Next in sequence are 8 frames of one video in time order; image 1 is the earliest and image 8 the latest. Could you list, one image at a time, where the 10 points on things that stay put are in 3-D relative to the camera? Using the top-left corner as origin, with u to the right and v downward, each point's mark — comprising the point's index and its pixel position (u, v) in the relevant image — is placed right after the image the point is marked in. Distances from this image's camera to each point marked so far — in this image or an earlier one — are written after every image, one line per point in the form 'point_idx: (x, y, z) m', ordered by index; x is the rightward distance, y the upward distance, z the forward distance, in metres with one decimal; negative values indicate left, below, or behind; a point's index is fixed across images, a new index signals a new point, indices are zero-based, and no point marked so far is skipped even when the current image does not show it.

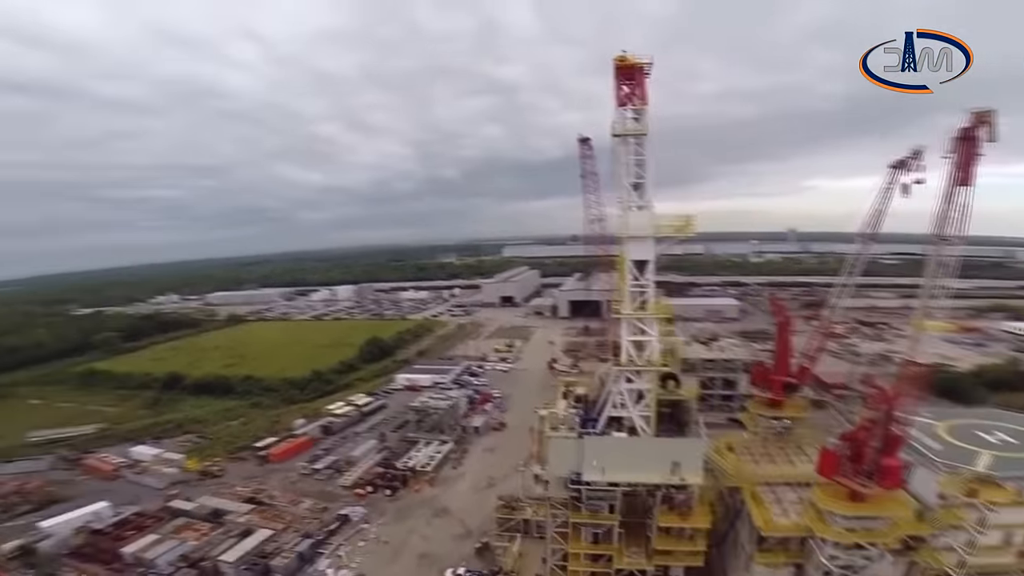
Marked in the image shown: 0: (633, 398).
0: (+3.4, -3.0, +15.6) m
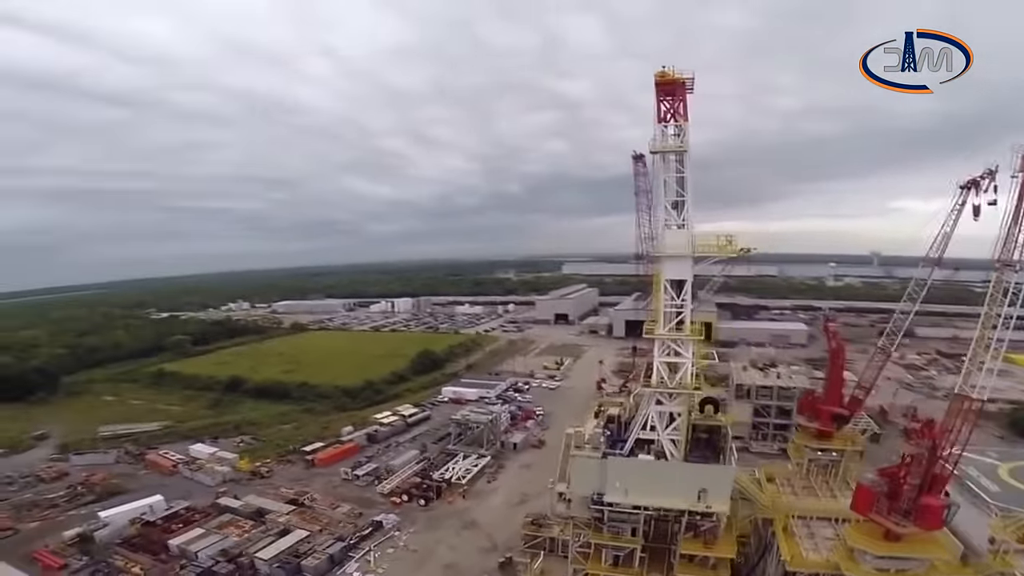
0: (+4.1, -3.6, +15.1) m
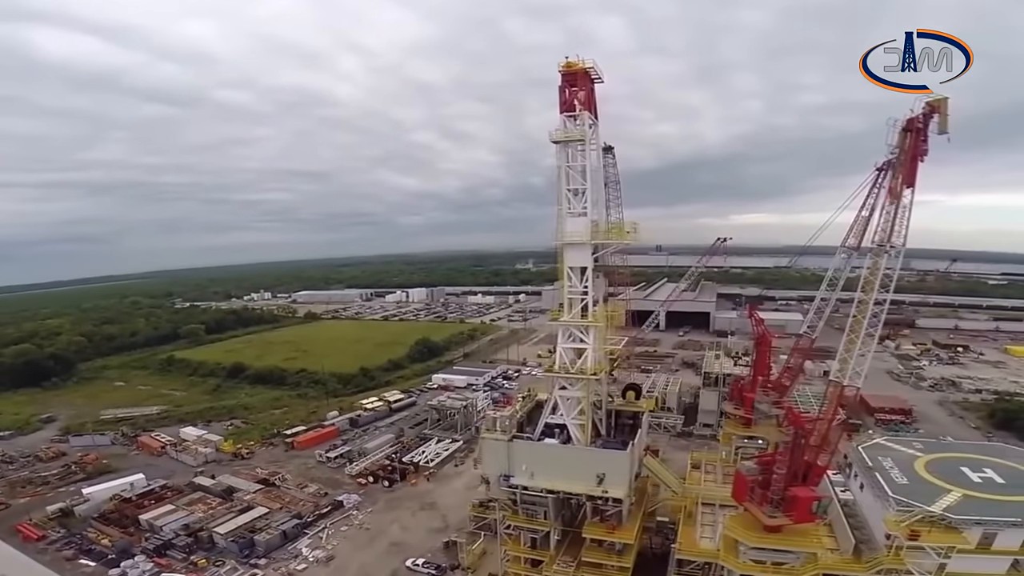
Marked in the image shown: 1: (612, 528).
0: (+1.5, -3.3, +15.8) m
1: (+2.8, -6.7, +15.6) m
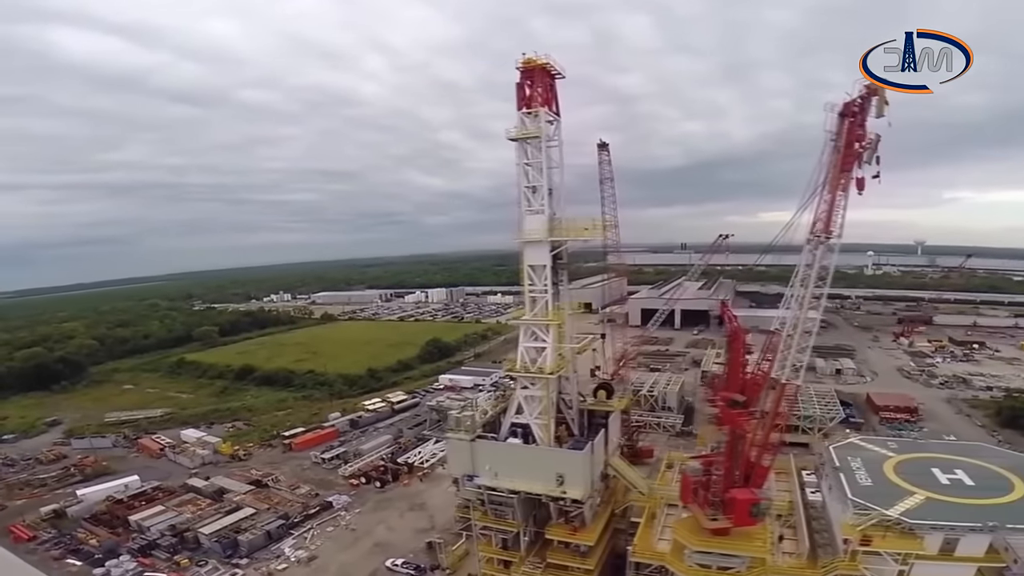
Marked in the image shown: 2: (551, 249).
0: (+0.5, -3.4, +15.9) m
1: (+1.8, -6.7, +15.6) m
2: (+1.1, +1.0, +15.8) m
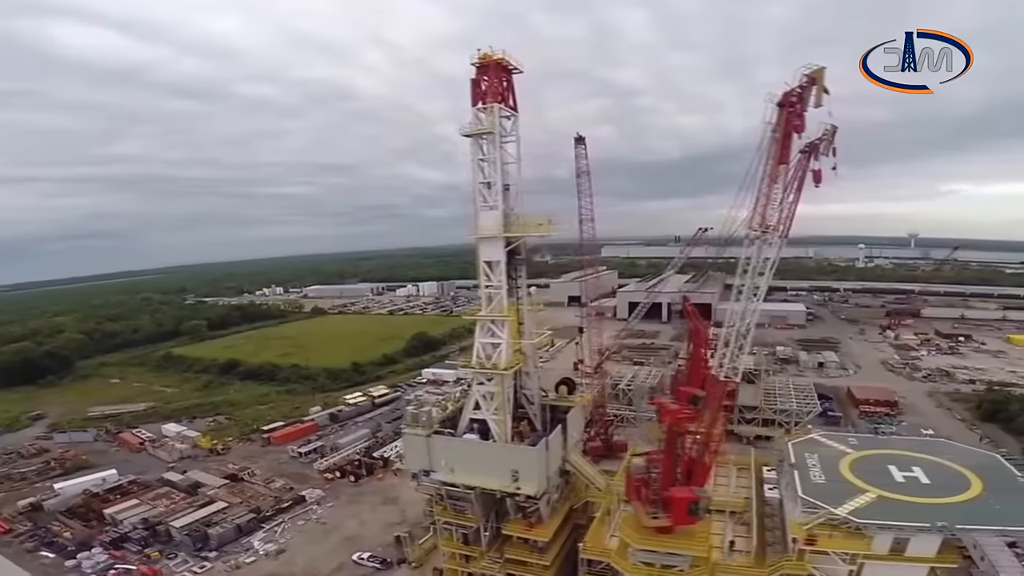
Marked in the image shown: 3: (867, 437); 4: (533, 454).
0: (-0.7, -3.2, +15.8) m
1: (+0.6, -6.6, +15.5) m
2: (-0.1, +1.1, +15.6) m
3: (+10.4, -4.4, +16.3) m
4: (+0.6, -4.3, +14.5) m
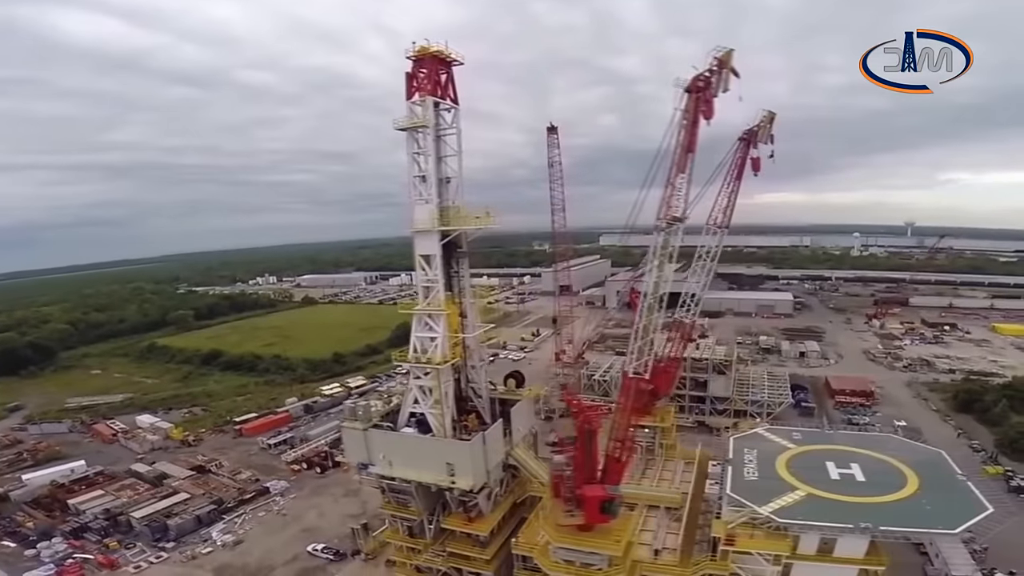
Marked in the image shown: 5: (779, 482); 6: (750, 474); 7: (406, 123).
0: (-2.4, -3.0, +15.5) m
1: (-1.1, -6.4, +15.4) m
2: (-1.8, +1.4, +15.3) m
3: (+8.7, -4.2, +16.0) m
4: (-1.2, -4.1, +14.3) m
5: (+6.4, -4.6, +13.2) m
6: (+5.8, -4.5, +13.5) m
7: (-2.8, +4.6, +14.8) m
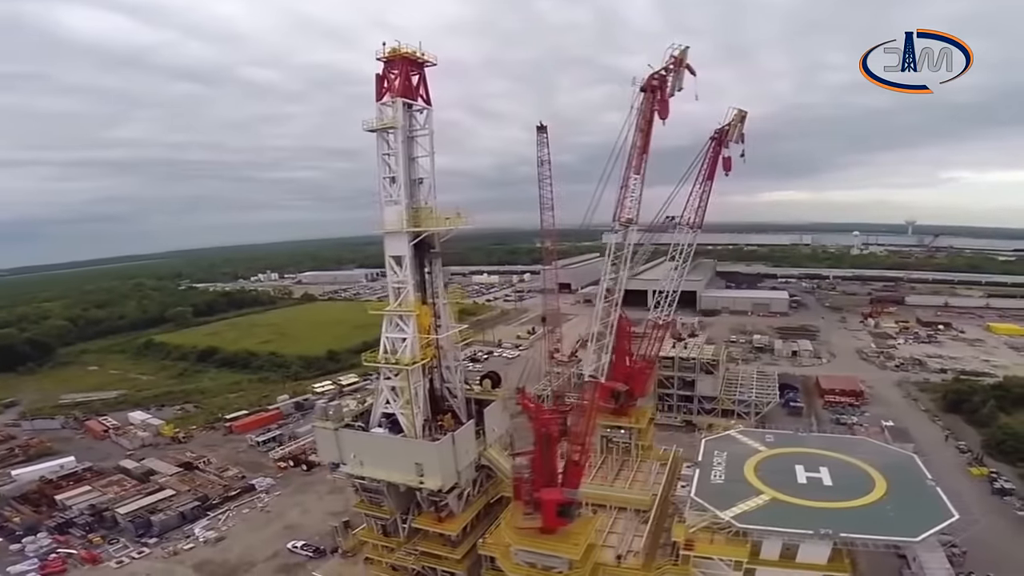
0: (-3.2, -3.0, +15.6) m
1: (-1.9, -6.4, +15.4) m
2: (-2.6, +1.3, +15.4) m
3: (+7.9, -4.2, +16.0) m
4: (-2.0, -4.2, +14.4) m
5: (+5.5, -4.7, +13.2) m
6: (+5.0, -4.5, +13.5) m
7: (-3.6, +4.5, +14.8) m
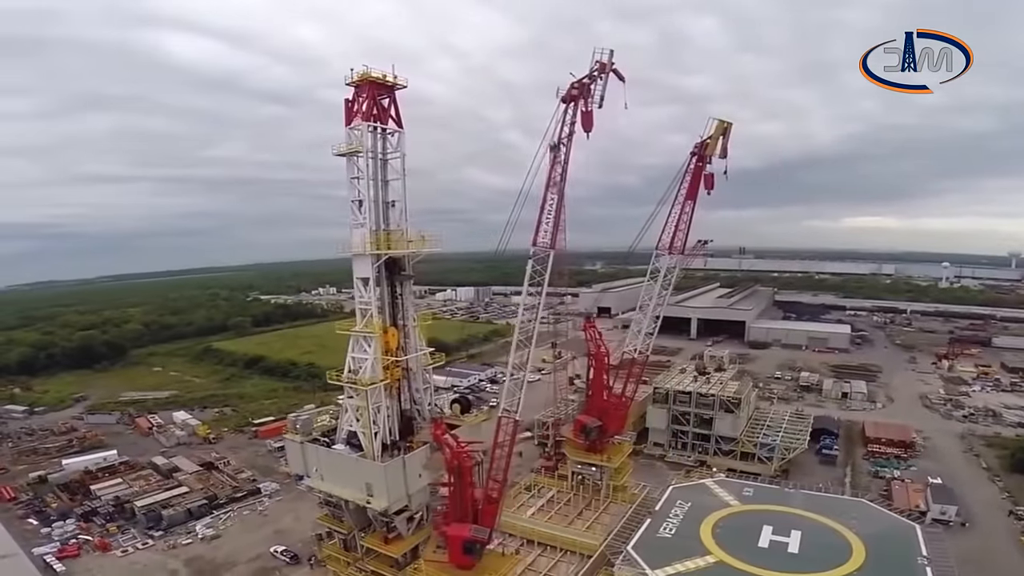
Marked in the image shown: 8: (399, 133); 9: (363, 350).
0: (-4.3, -3.6, +15.5) m
1: (-3.2, -7.0, +15.1) m
2: (-3.6, +0.8, +15.3) m
3: (+6.7, -5.1, +14.4) m
4: (-3.3, -4.7, +14.1) m
5: (+4.0, -5.4, +12.0) m
6: (+3.5, -5.3, +12.3) m
7: (-4.5, +4.0, +15.1) m
8: (-3.1, +4.5, +15.9) m
9: (-4.0, -1.7, +15.5) m
